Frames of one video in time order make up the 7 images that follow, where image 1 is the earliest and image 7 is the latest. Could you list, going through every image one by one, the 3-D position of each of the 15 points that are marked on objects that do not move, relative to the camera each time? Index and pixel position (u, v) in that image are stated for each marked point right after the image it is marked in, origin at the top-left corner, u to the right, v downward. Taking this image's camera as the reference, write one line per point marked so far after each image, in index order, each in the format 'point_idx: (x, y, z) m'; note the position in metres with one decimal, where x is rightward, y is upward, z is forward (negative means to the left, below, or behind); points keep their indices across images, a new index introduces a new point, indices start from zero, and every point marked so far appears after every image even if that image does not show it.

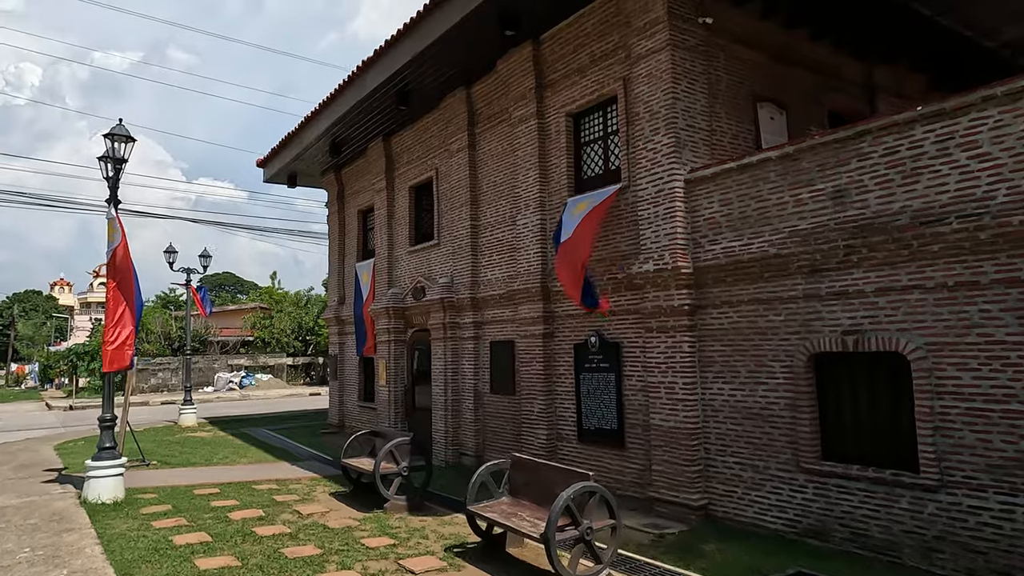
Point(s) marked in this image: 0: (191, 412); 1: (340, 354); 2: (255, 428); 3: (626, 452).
0: (-8.6, -3.3, +17.8) m
1: (-4.4, -1.7, +16.8) m
2: (-6.9, -3.7, +17.7) m
3: (+1.5, -2.1, +8.6) m
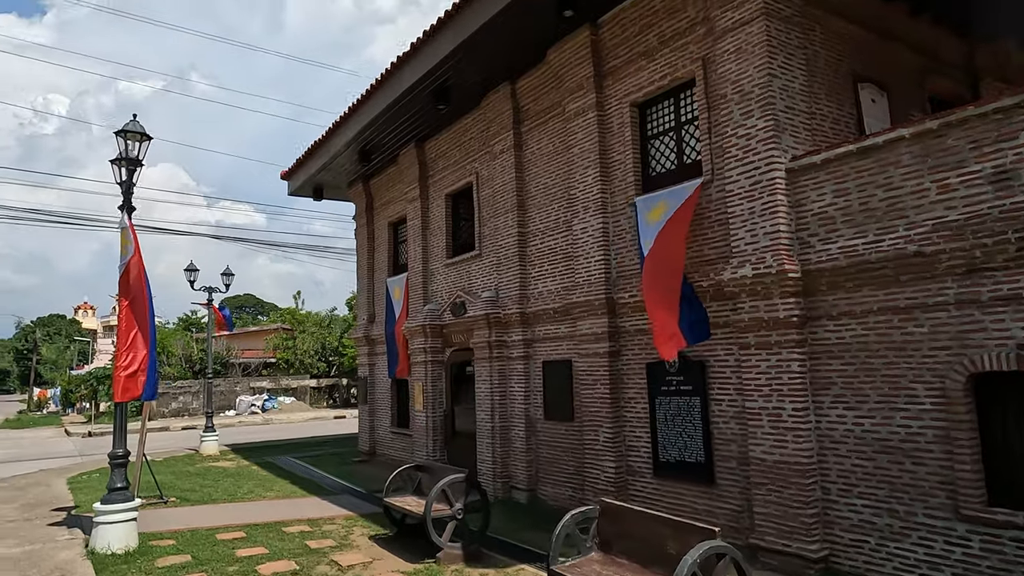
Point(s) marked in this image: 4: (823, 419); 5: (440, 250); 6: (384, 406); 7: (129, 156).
0: (-7.6, -3.8, +16.8) m
1: (-3.4, -2.1, +15.7) m
2: (-5.8, -4.2, +16.6) m
3: (+2.3, -2.2, +7.3) m
4: (+3.0, -1.3, +6.4) m
5: (-1.4, +0.8, +13.1) m
6: (-2.9, -2.7, +15.1) m
7: (-4.4, +1.5, +7.6) m
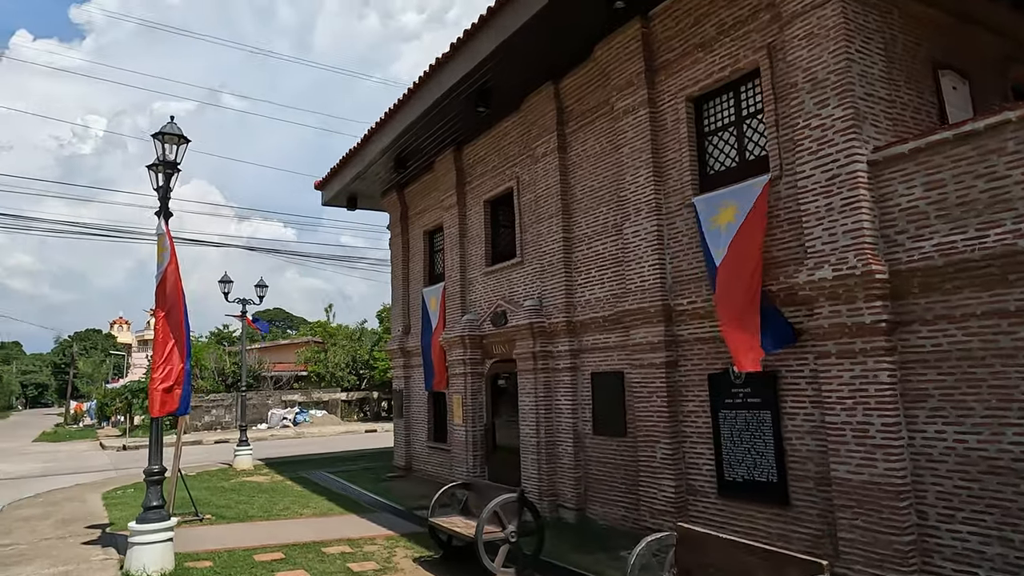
0: (-6.6, -4.1, +16.5) m
1: (-2.5, -2.4, +15.3) m
2: (-4.9, -4.5, +16.3) m
3: (+2.8, -2.3, +6.7) m
4: (+3.5, -1.3, +5.8) m
5: (-0.6, +0.6, +12.7) m
6: (-2.0, -2.9, +14.7) m
7: (-3.8, +1.4, +7.3) m
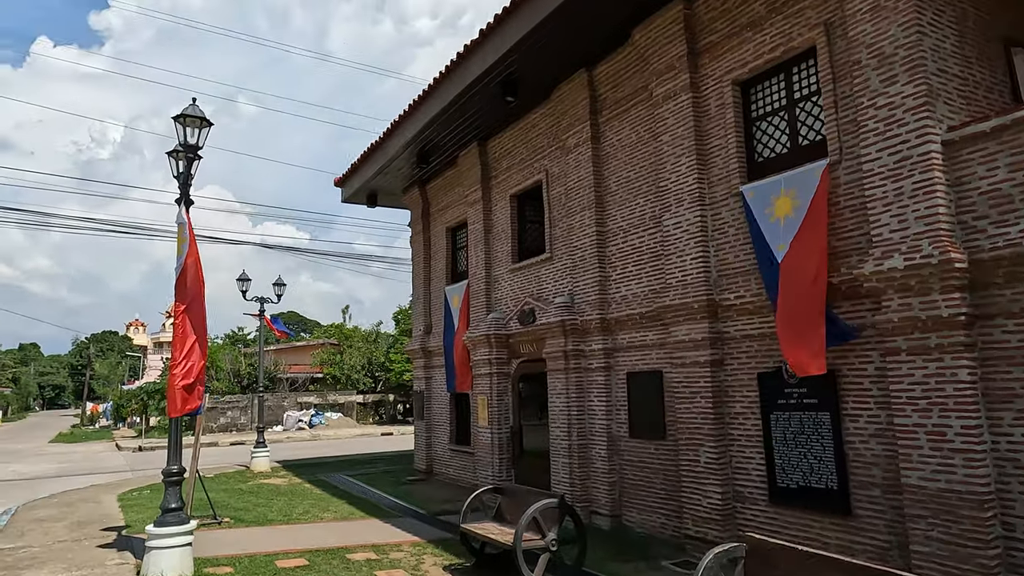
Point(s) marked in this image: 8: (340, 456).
0: (-6.1, -4.1, +16.2) m
1: (-1.9, -2.3, +14.9) m
2: (-4.3, -4.5, +15.9) m
3: (+3.2, -2.2, +6.2) m
4: (+3.9, -1.2, +5.3) m
5: (-0.1, +0.6, +12.3) m
6: (-1.5, -2.9, +14.3) m
7: (-3.4, +1.5, +7.0) m
8: (-5.1, -5.0, +19.8) m
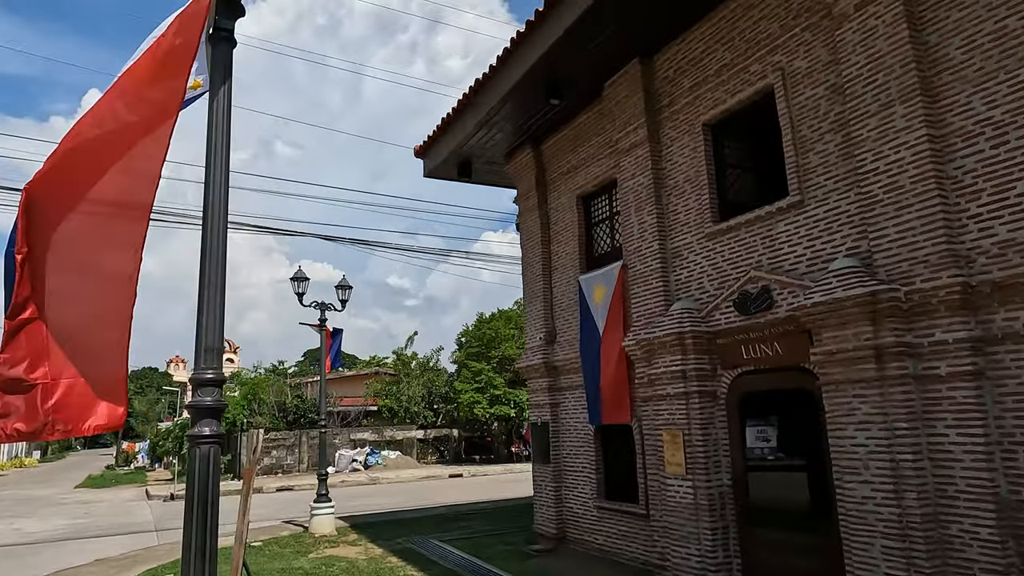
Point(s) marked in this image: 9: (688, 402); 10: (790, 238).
0: (-3.4, -4.1, +12.1) m
1: (+0.7, -2.2, +10.8) m
2: (-1.6, -4.4, +11.7) m
3: (+5.4, -1.5, +1.8) m
4: (+6.0, -0.5, +0.9) m
5: (+2.3, +0.9, +8.2) m
6: (+1.0, -2.7, +10.1) m
7: (-1.3, +2.0, +3.1) m
8: (-2.3, -5.2, +15.6) m
9: (+2.0, -1.3, +7.6) m
10: (+2.9, +0.5, +6.9) m
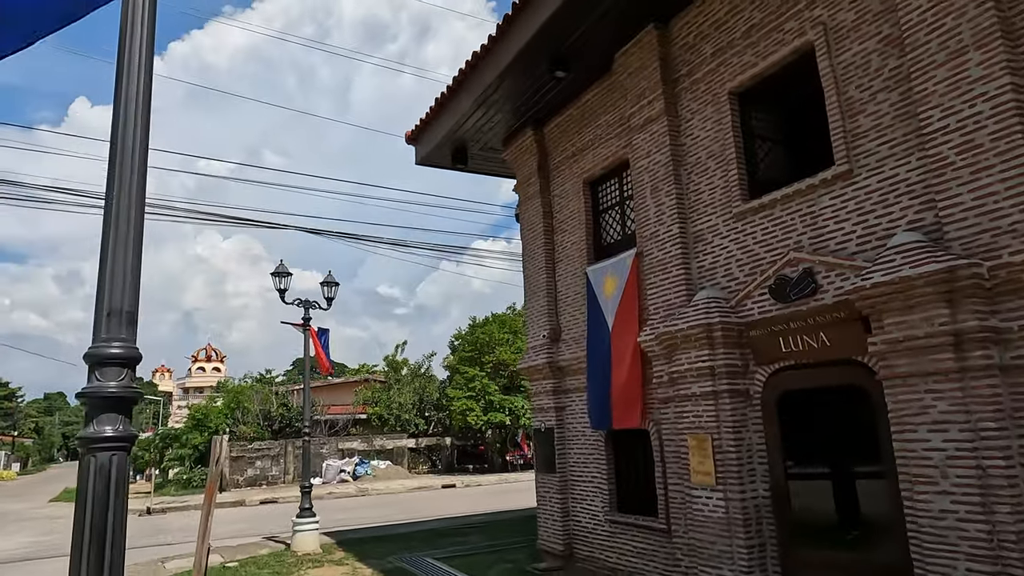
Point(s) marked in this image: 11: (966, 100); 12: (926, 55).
0: (-3.4, -4.0, +11.1) m
1: (+0.7, -2.1, +9.8) m
2: (-1.6, -4.3, +10.8) m
3: (+5.5, -1.3, +1.0) m
4: (+6.1, -0.2, +0.1) m
5: (+2.3, +1.1, +7.4) m
6: (+1.1, -2.6, +9.2) m
7: (-1.2, +2.2, +2.2) m
8: (-2.3, -5.2, +14.6) m
9: (+2.1, -1.2, +6.7) m
10: (+3.0, +0.7, +6.0) m
11: (+3.4, +1.4, +5.0) m
12: (+3.3, +1.9, +5.3) m
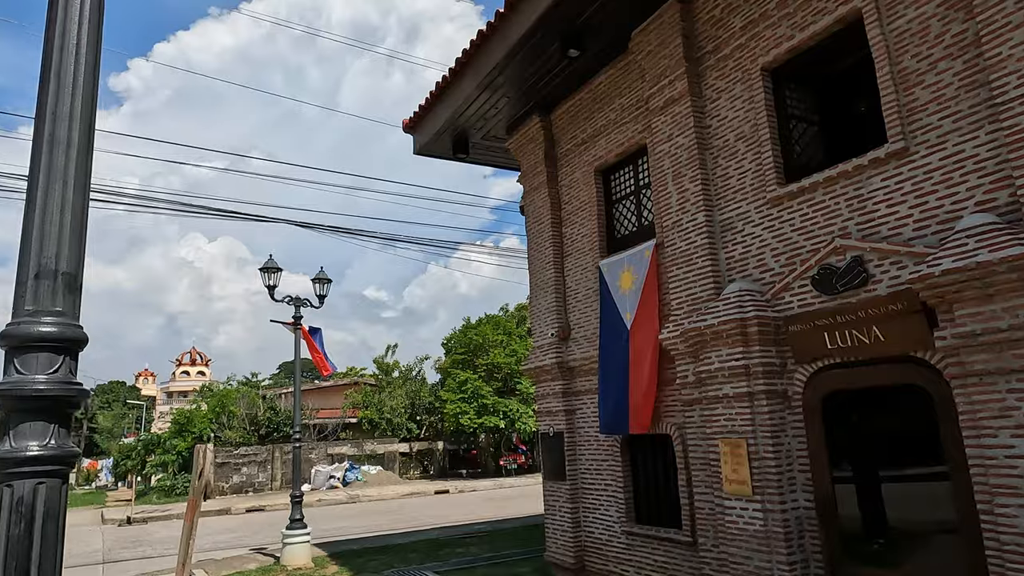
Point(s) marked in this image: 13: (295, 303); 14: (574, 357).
0: (-3.3, -4.0, +10.4) m
1: (+0.8, -2.0, +9.2) m
2: (-1.6, -4.3, +10.1) m
3: (+5.8, -1.2, +0.5) m
4: (+6.4, -0.1, -0.4) m
5: (+2.4, +1.1, +6.8) m
6: (+1.2, -2.5, +8.5) m
7: (-0.9, +2.3, +1.6) m
8: (-2.3, -5.1, +13.9) m
9: (+2.3, -1.1, +6.1) m
10: (+3.1, +0.8, +5.5) m
11: (+3.6, +1.5, +4.5) m
12: (+3.5, +2.0, +4.7) m
13: (-3.7, -0.3, +11.4) m
14: (+0.8, -0.9, +9.2) m
